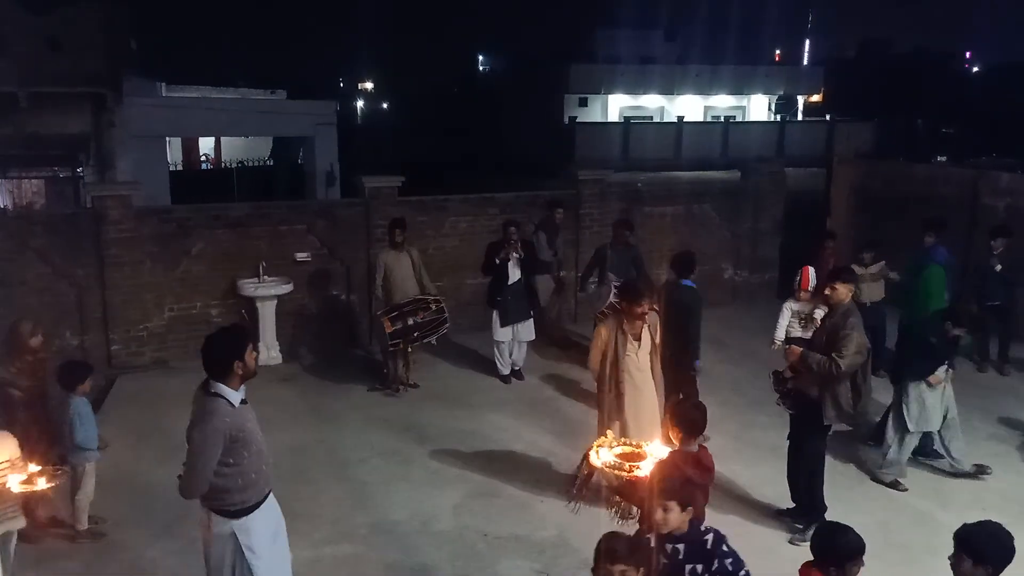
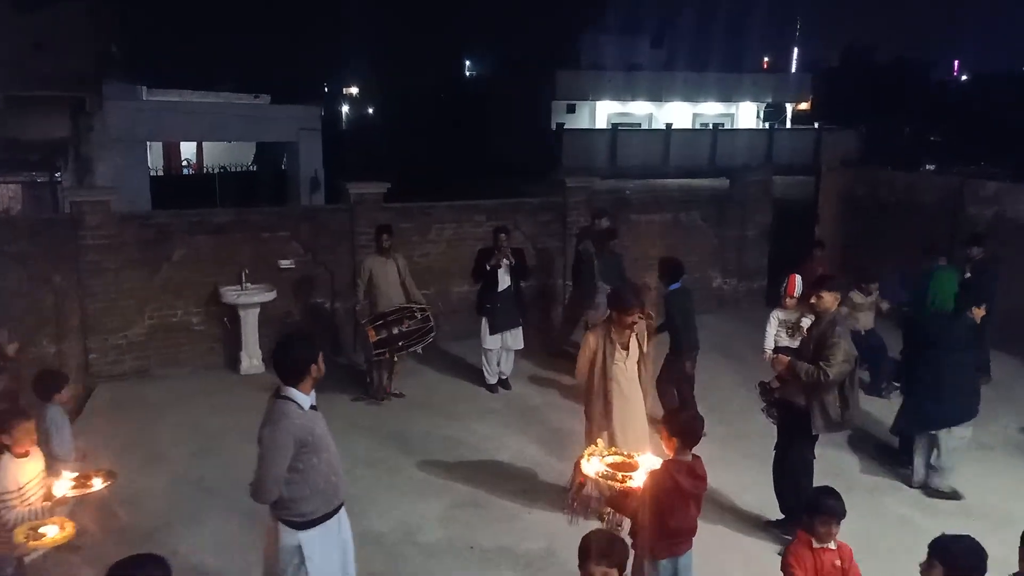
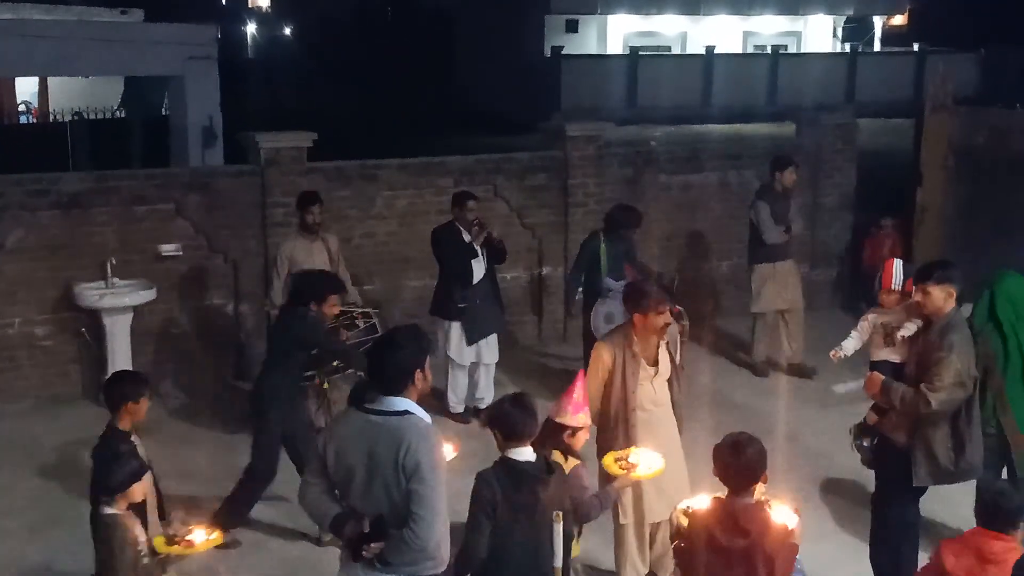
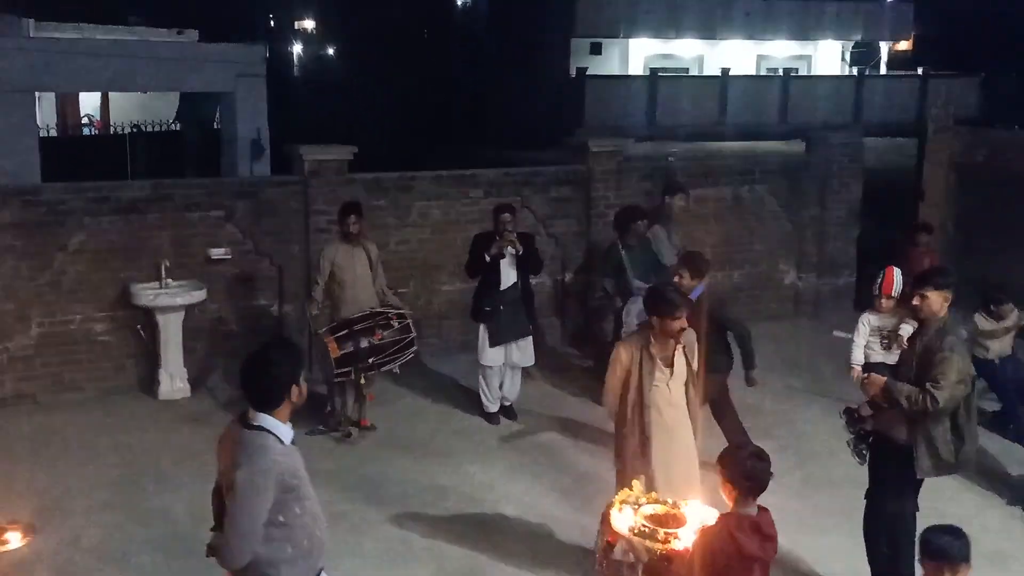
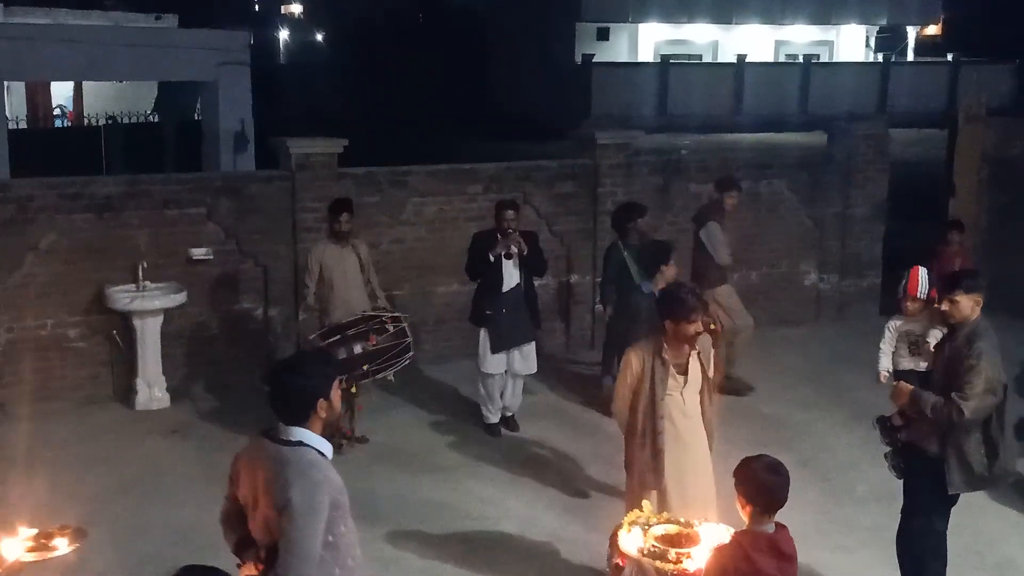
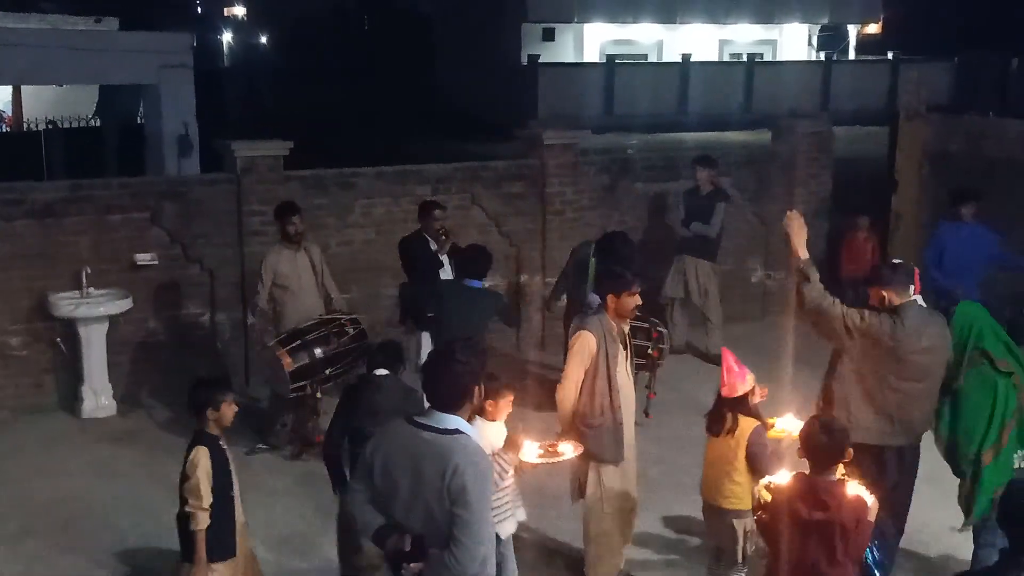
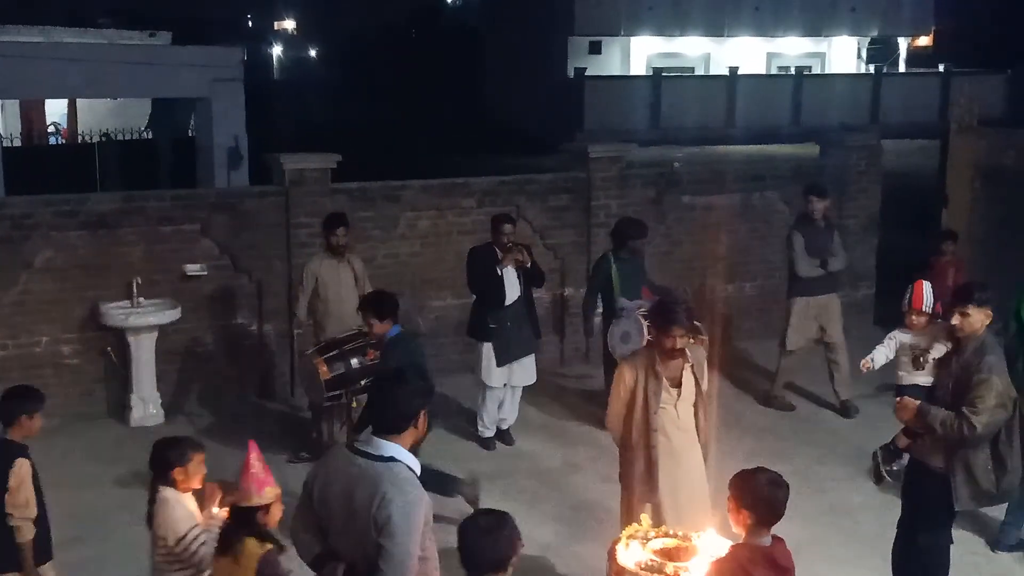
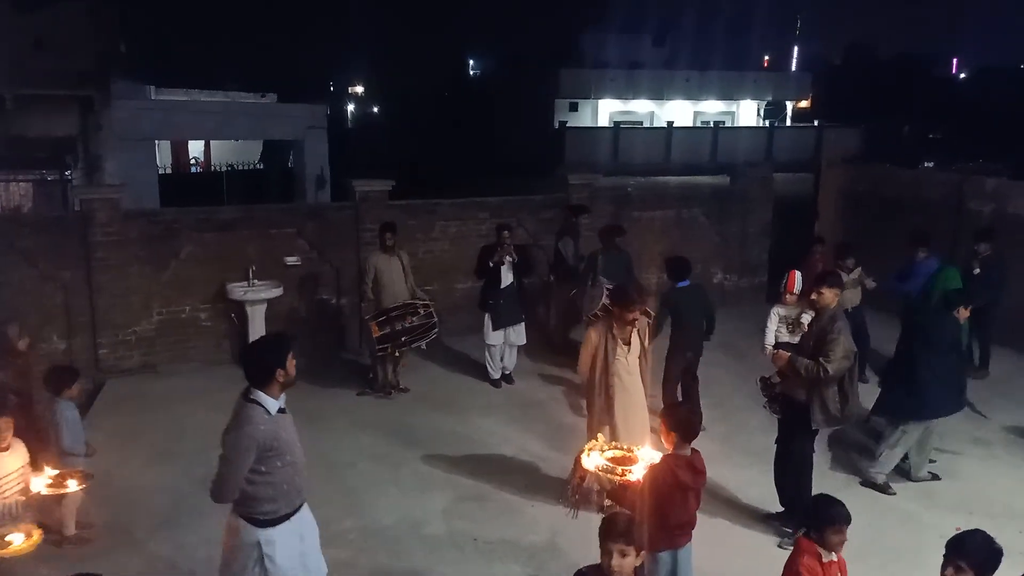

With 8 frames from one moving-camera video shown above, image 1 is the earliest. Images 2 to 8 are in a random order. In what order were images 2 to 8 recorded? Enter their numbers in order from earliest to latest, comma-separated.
8, 2, 4, 5, 7, 3, 6
